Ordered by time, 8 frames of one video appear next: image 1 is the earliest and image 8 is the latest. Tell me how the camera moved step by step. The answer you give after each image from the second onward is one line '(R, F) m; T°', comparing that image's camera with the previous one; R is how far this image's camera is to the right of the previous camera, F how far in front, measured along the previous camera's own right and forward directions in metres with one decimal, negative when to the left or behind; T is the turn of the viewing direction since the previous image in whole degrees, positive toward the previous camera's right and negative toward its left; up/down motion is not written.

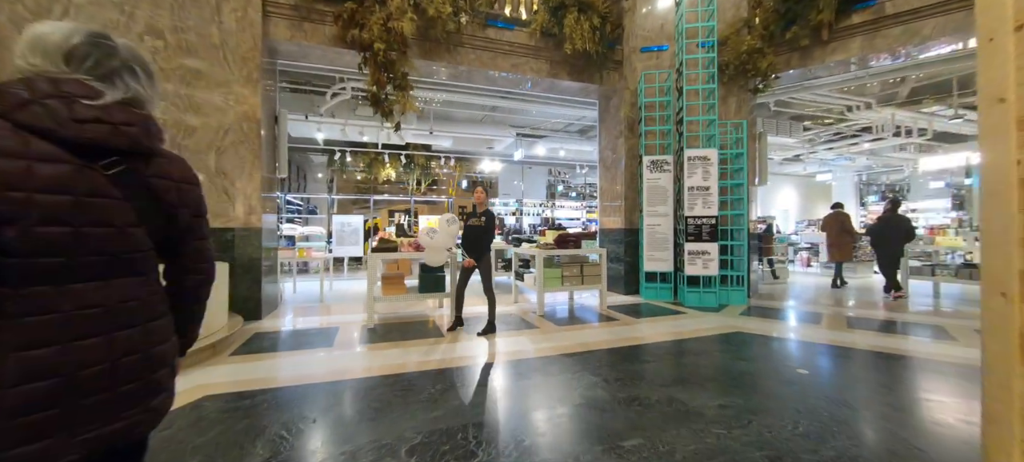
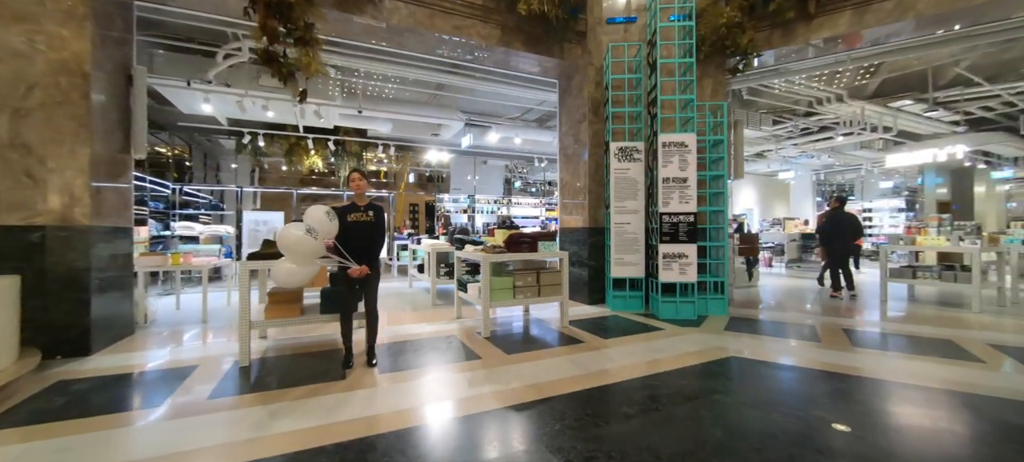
(+0.3, +1.1) m; +6°
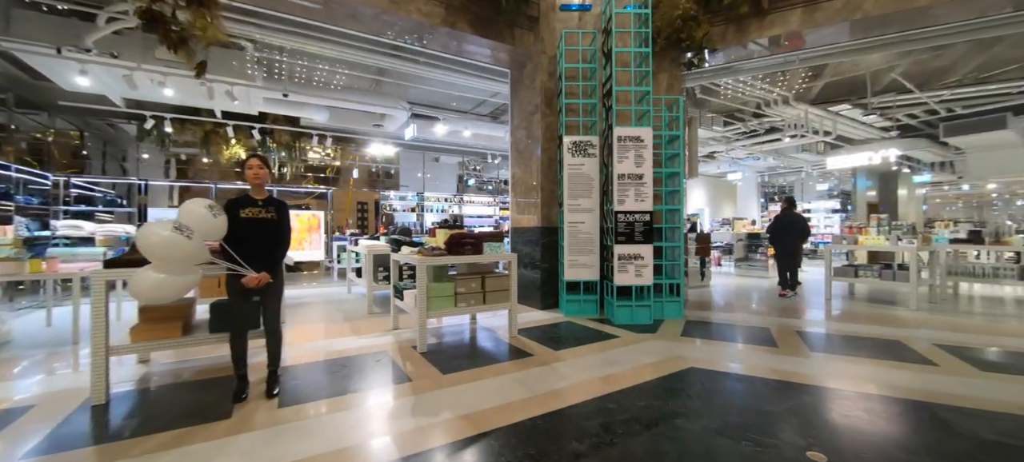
(+0.2, +0.5) m; +6°
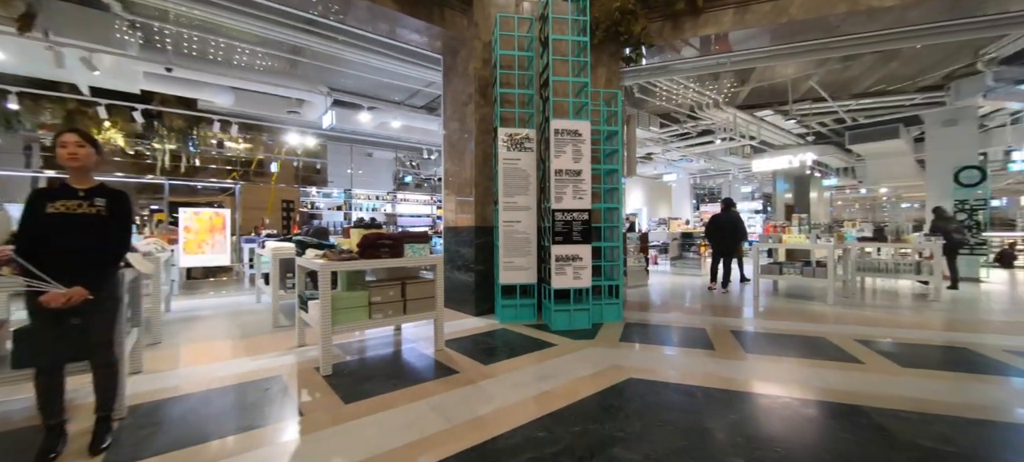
(+0.2, +0.4) m; +8°
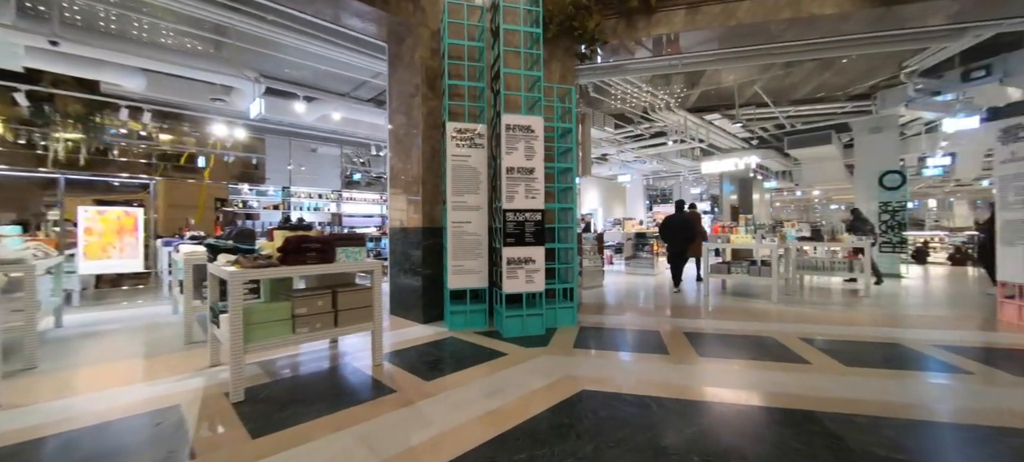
(+0.1, +0.2) m; +6°
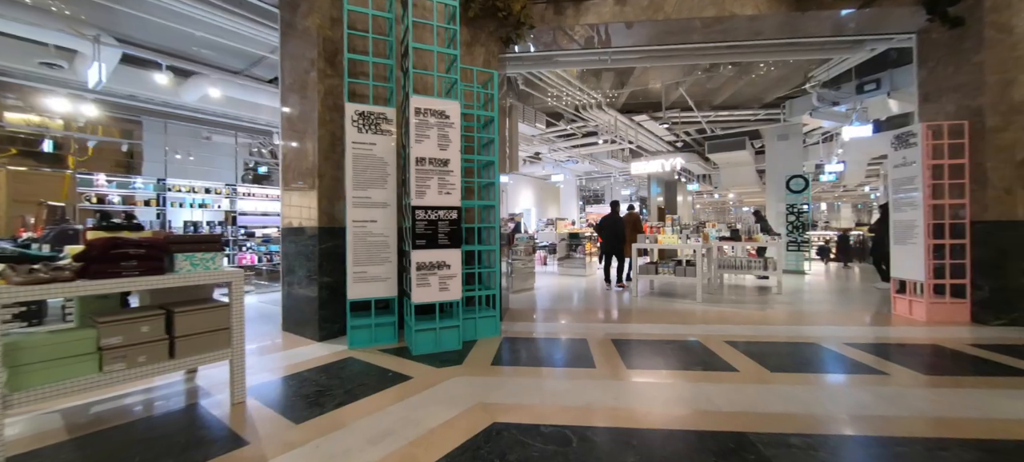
(+0.3, +0.4) m; +9°
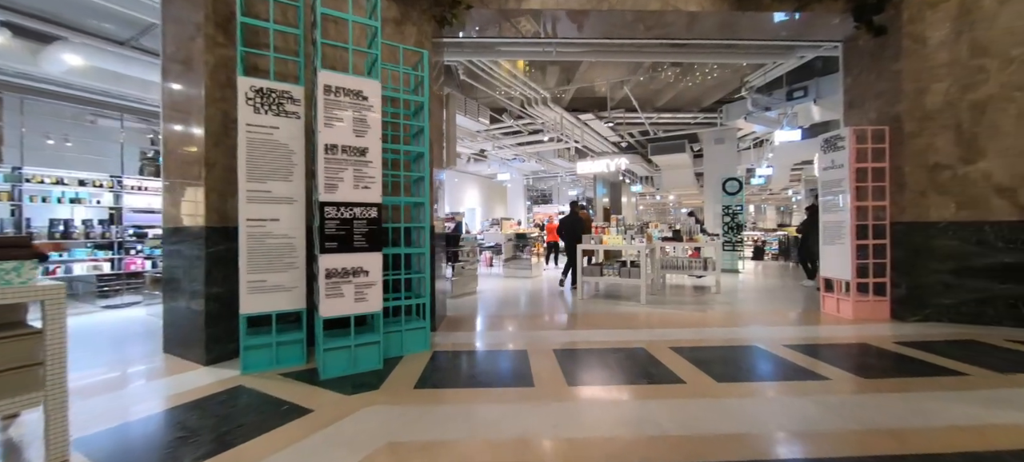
(+0.2, +0.4) m; +7°
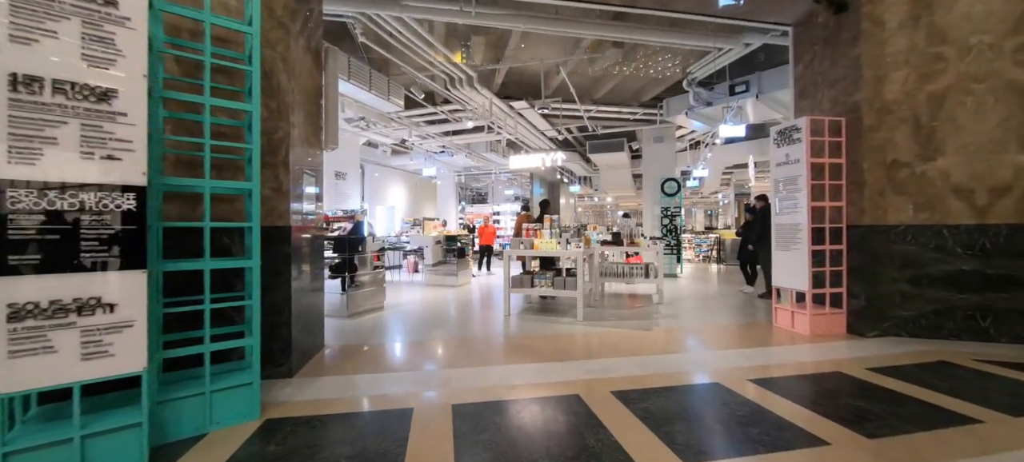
(+0.4, +0.9) m; +9°
